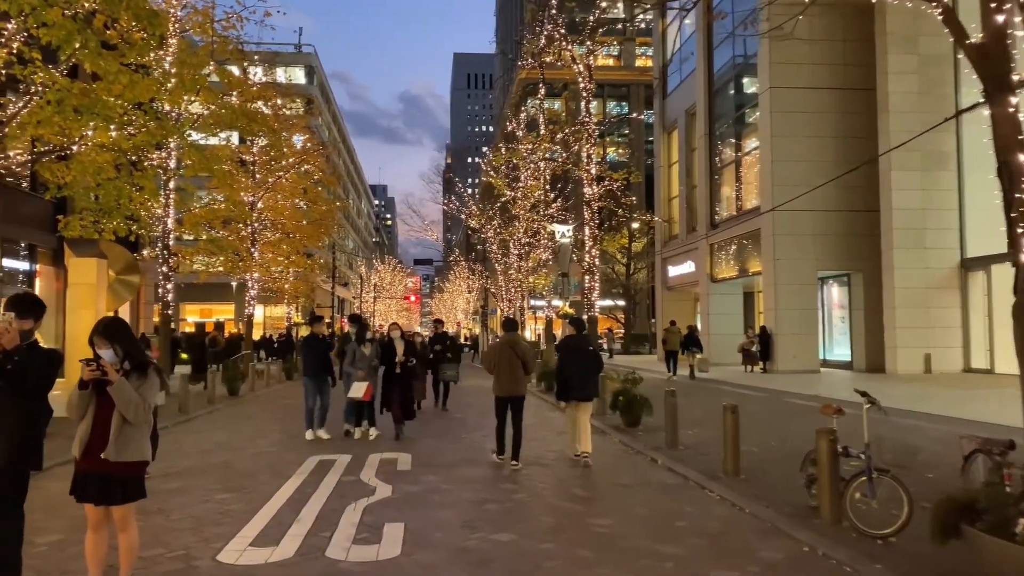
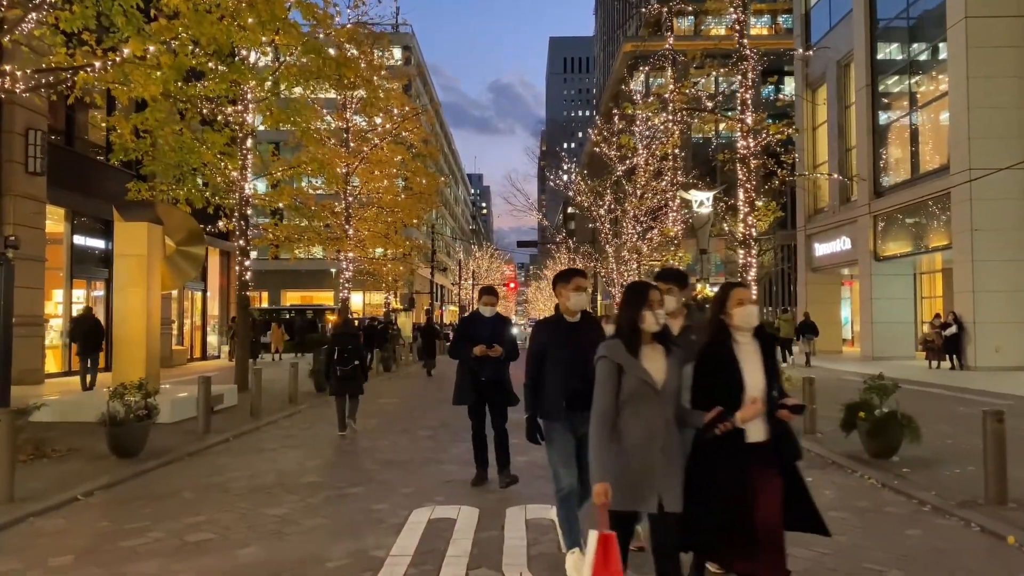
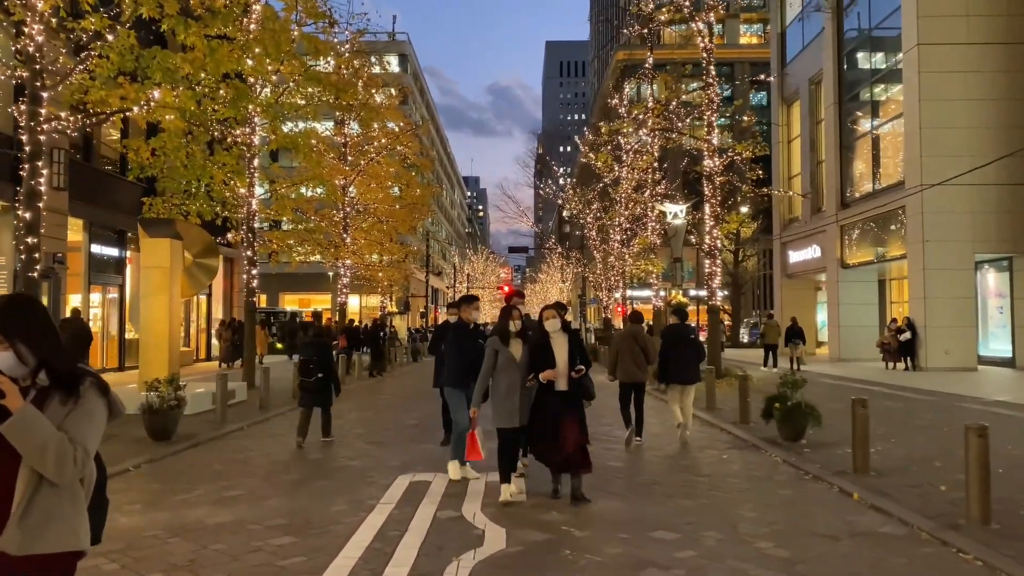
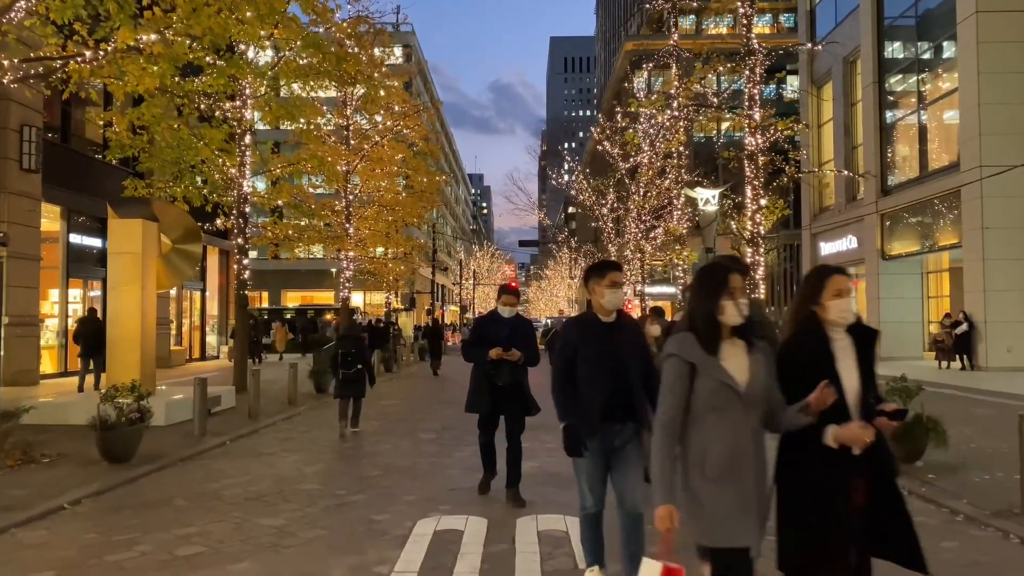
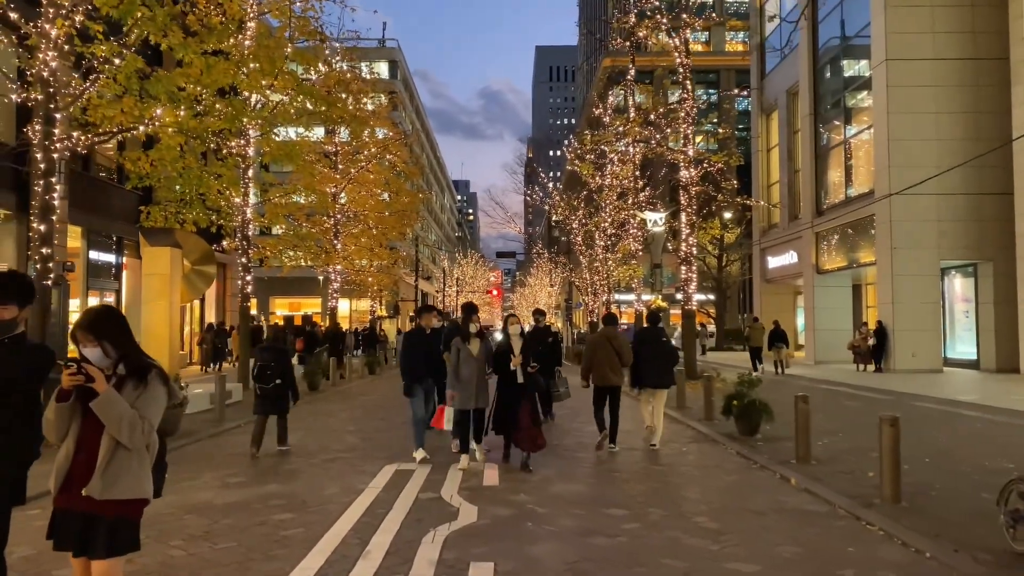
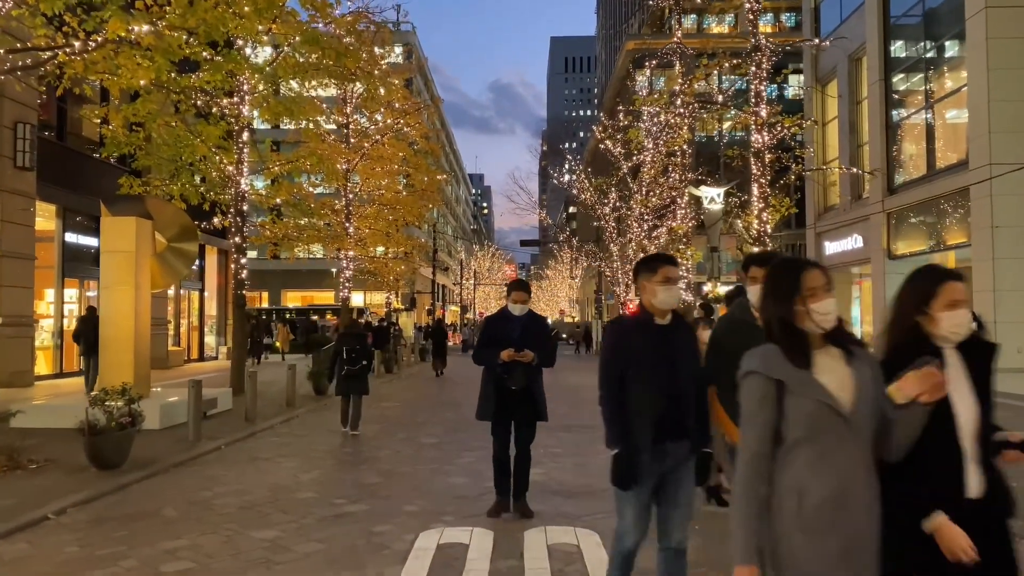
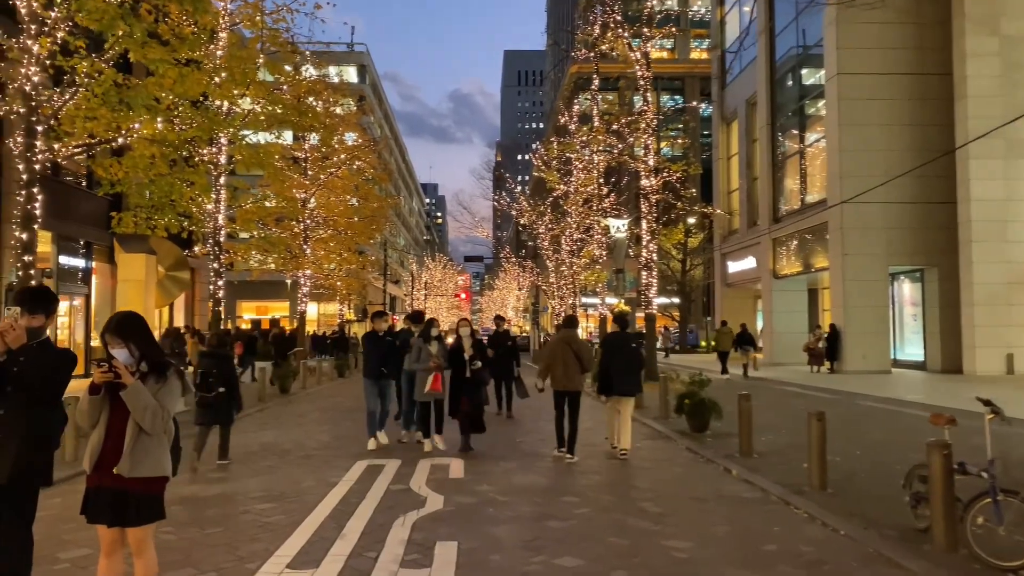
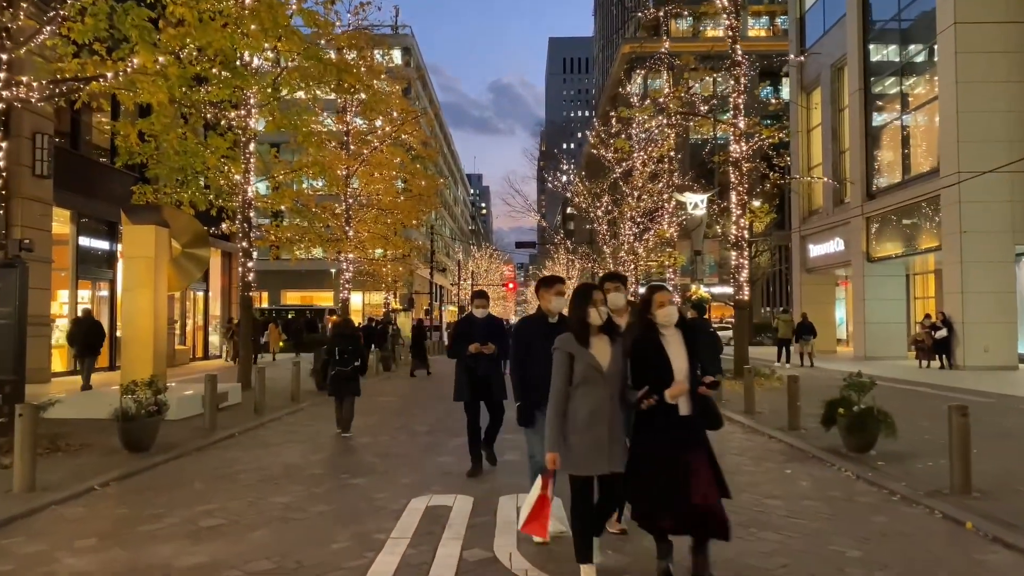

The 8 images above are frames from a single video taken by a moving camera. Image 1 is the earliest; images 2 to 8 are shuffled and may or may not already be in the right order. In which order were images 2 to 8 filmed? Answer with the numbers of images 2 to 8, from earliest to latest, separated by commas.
7, 5, 3, 8, 2, 4, 6
